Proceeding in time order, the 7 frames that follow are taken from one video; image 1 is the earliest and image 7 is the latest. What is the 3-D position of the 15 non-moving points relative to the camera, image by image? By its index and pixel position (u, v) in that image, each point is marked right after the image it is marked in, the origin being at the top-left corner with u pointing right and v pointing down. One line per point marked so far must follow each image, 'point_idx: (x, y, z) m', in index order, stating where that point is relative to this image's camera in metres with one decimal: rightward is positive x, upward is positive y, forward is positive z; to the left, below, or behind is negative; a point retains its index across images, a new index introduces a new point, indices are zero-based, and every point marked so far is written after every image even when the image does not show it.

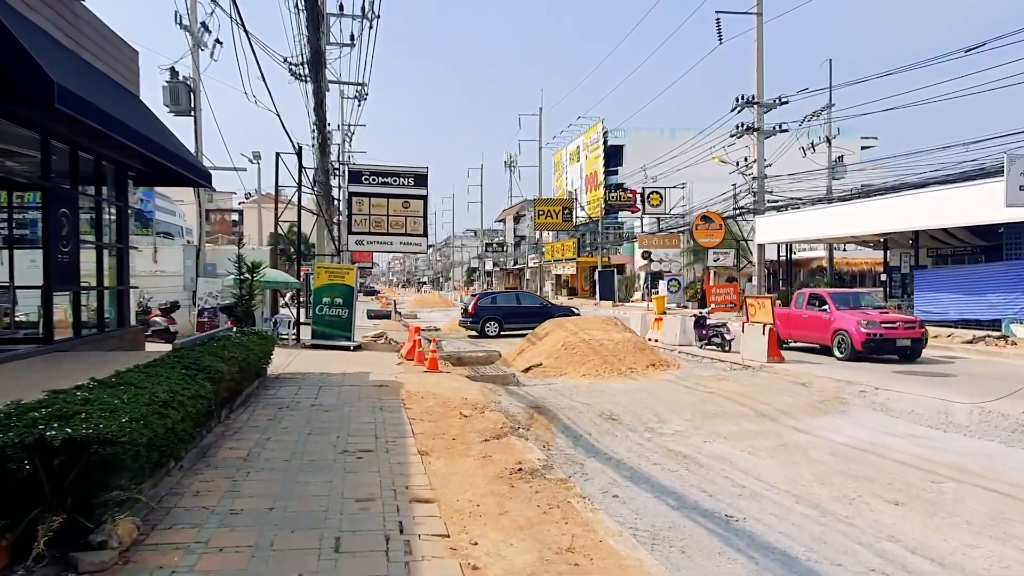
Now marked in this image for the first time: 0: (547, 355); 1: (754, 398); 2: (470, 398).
0: (+0.8, -1.6, +18.2) m
1: (+3.8, -1.7, +12.3) m
2: (-0.6, -1.6, +11.6) m
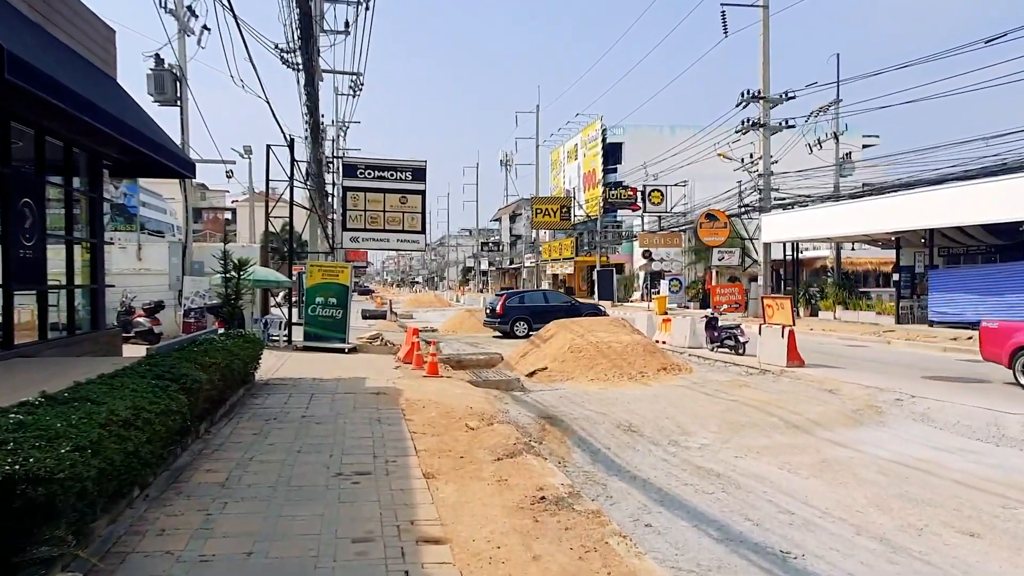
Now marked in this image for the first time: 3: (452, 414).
0: (+0.9, -1.5, +17.3) m
1: (+3.9, -1.7, +11.3) m
2: (-0.5, -1.6, +10.7) m
3: (-0.8, -1.6, +9.8) m
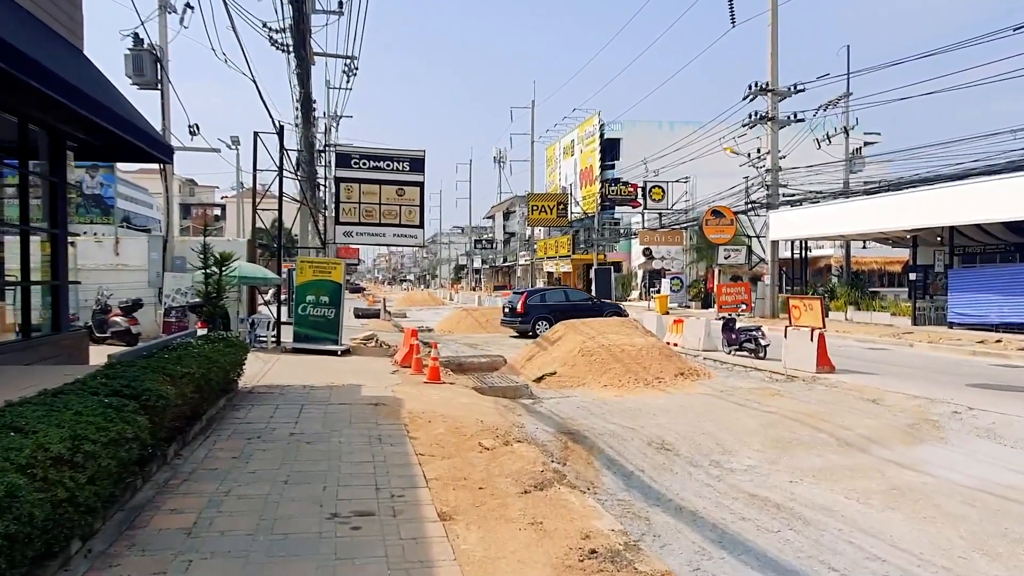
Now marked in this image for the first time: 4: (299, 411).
0: (+1.0, -1.5, +16.1) m
1: (+4.1, -1.7, +10.2) m
2: (-0.3, -1.6, +9.5) m
3: (-0.5, -1.6, +8.6) m
4: (-2.6, -1.5, +9.5) m
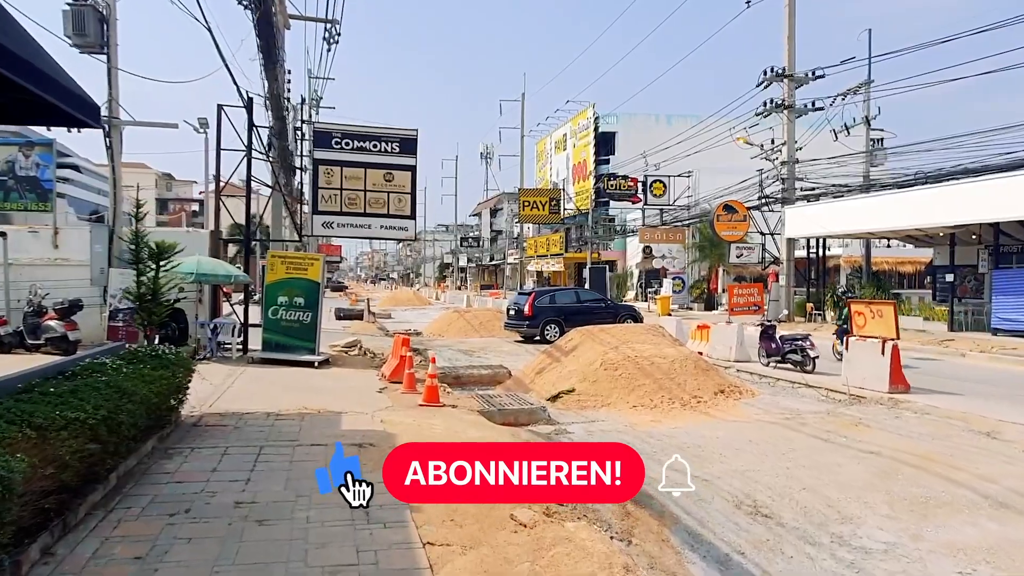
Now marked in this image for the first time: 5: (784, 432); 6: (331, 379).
0: (+1.2, -1.5, +13.6) m
1: (+4.4, -1.8, +7.8) m
2: (0.0, -1.6, +7.0) m
3: (-0.2, -1.6, +6.1) m
4: (-2.3, -1.5, +6.9) m
5: (+3.4, -1.8, +9.6) m
6: (-3.1, -1.5, +13.2) m
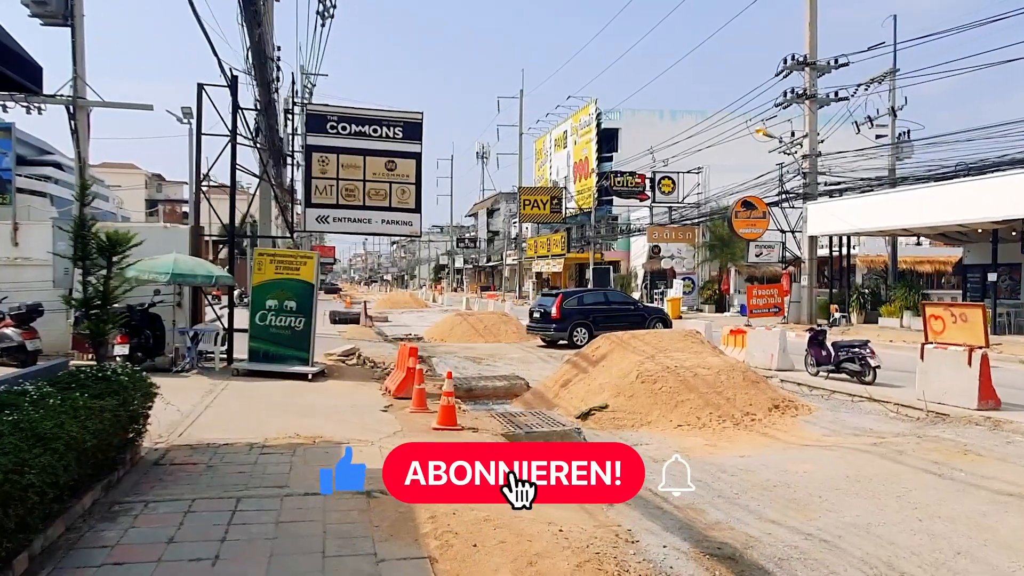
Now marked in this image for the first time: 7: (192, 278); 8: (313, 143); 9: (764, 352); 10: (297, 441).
0: (+1.5, -1.6, +11.9) m
1: (+4.8, -1.8, +6.1) m
2: (+0.4, -1.6, +5.2) m
3: (+0.2, -1.6, +4.3) m
4: (-1.9, -1.5, +5.2) m
5: (+3.7, -1.8, +7.9) m
6: (-2.7, -1.6, +11.5) m
7: (-5.2, +0.2, +12.6) m
8: (-3.7, +2.7, +14.8) m
9: (+4.9, -1.2, +15.0) m
10: (-2.1, -1.5, +7.8) m
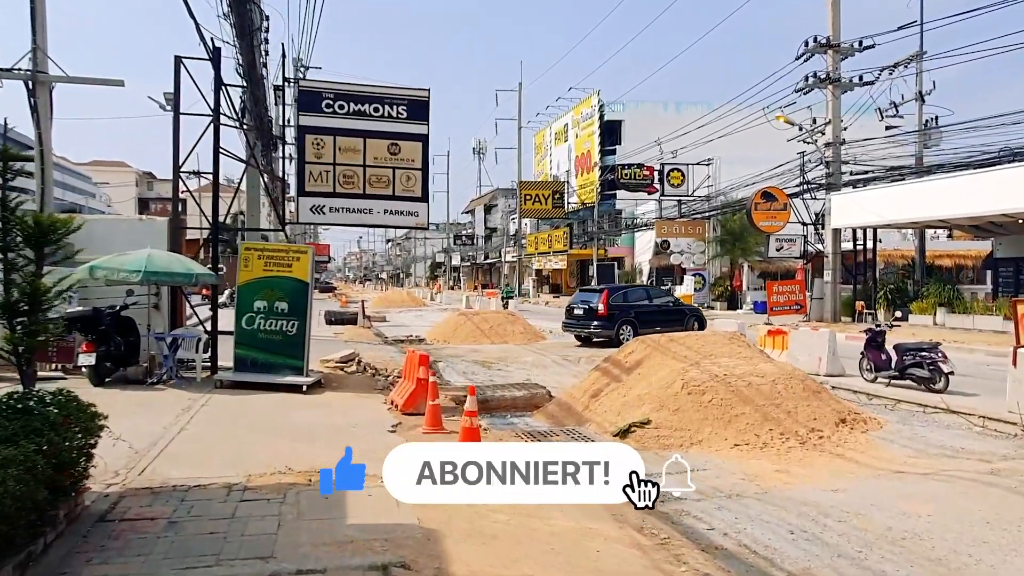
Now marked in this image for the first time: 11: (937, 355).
0: (+1.9, -1.5, +10.3) m
1: (+5.1, -1.7, +4.5) m
2: (+0.8, -1.6, +3.7) m
3: (+0.6, -1.6, +2.8) m
4: (-1.5, -1.5, +3.6) m
5: (+4.1, -1.7, +6.4) m
6: (-2.4, -1.5, +9.9) m
7: (-4.8, +0.2, +11.0) m
8: (-3.4, +2.7, +13.2) m
9: (+5.2, -1.2, +13.5) m
10: (-1.8, -1.5, +6.2) m
11: (+6.2, -1.0, +11.5) m
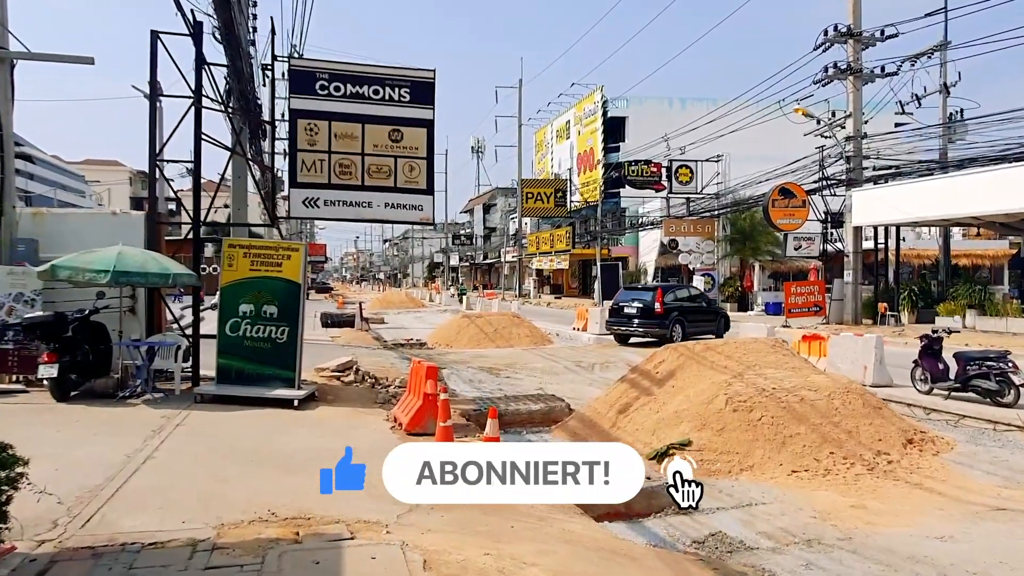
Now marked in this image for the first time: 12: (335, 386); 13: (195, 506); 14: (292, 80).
0: (+2.1, -1.5, +9.1) m
1: (+5.4, -1.7, +3.3) m
2: (+1.0, -1.6, +2.4) m
3: (+0.8, -1.6, +1.5) m
4: (-1.2, -1.5, +2.3) m
5: (+4.4, -1.8, +5.2) m
6: (-2.1, -1.6, +8.6) m
7: (-4.6, +0.1, +9.8) m
8: (-3.2, +2.7, +11.9) m
9: (+5.4, -1.2, +12.2) m
10: (-1.5, -1.5, +4.9) m
11: (+6.5, -1.0, +10.3) m
12: (-2.6, -1.5, +11.6) m
13: (-2.2, -1.5, +5.6) m
14: (-3.3, +3.1, +11.8) m
